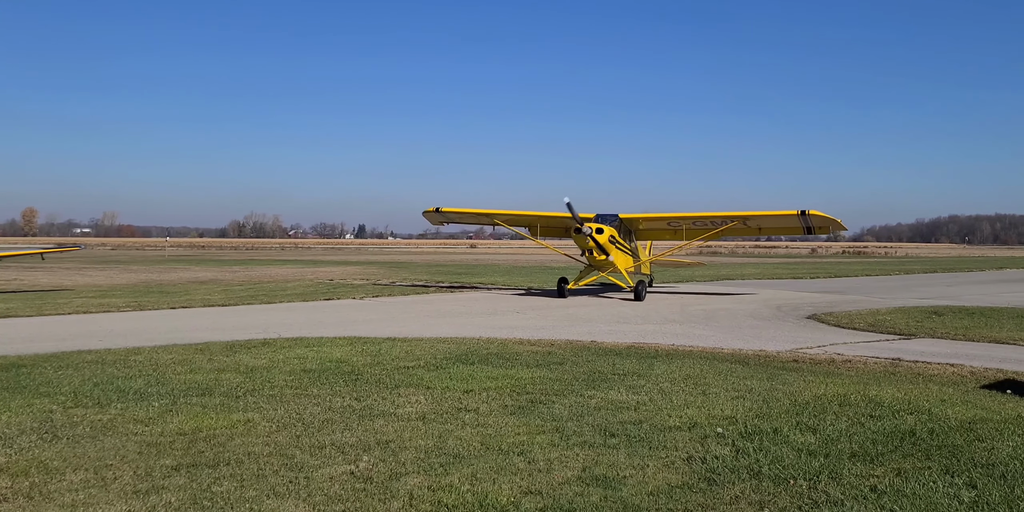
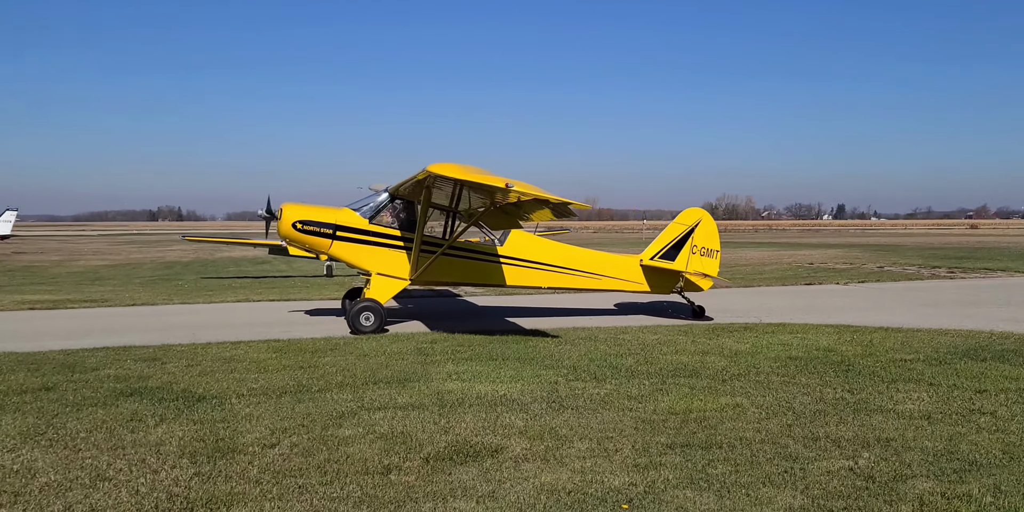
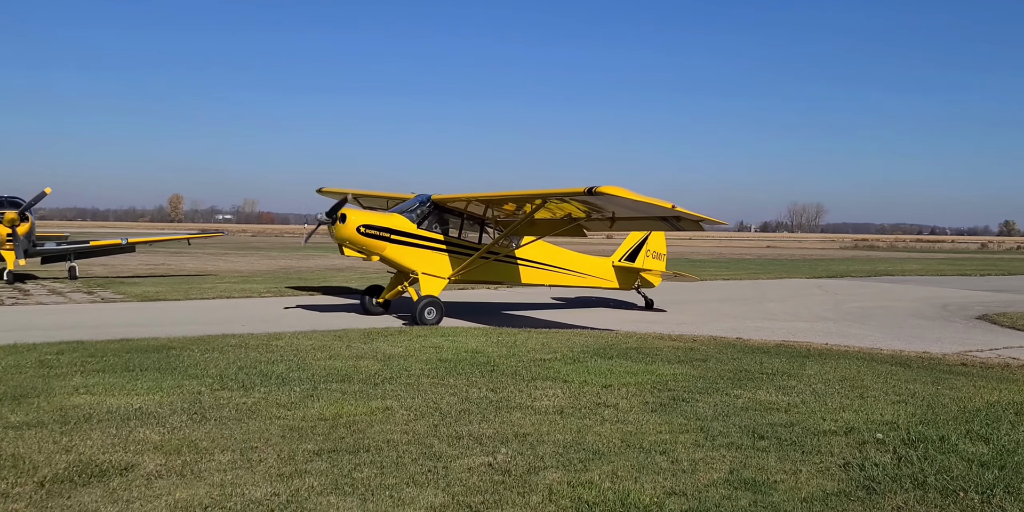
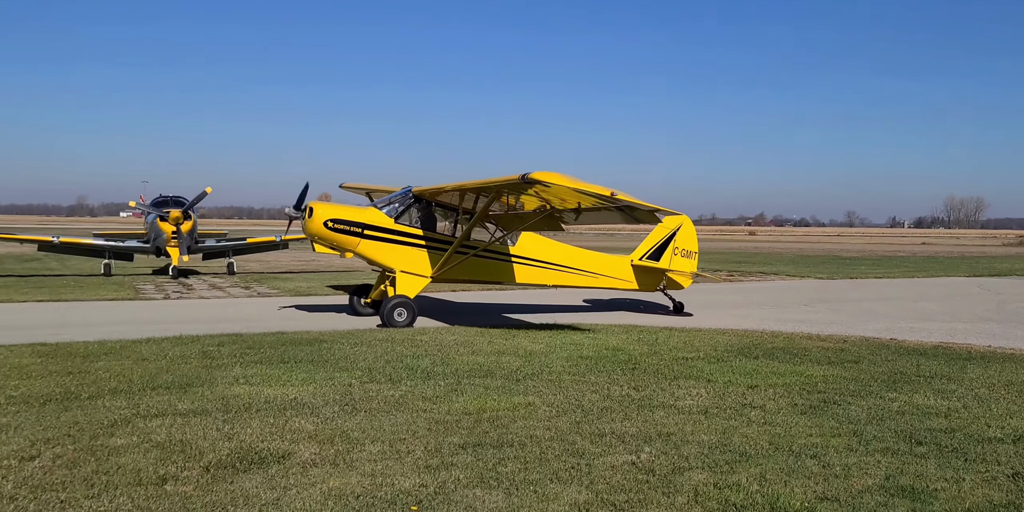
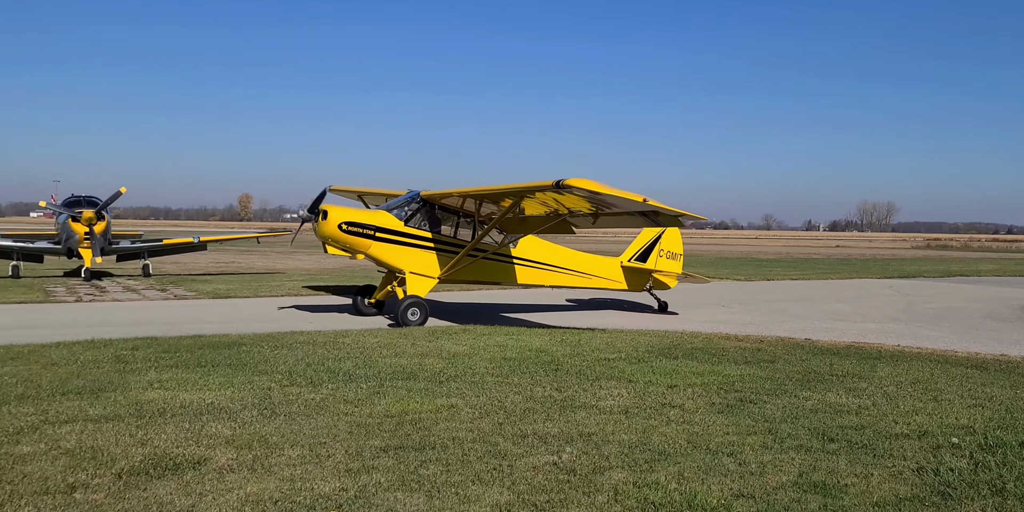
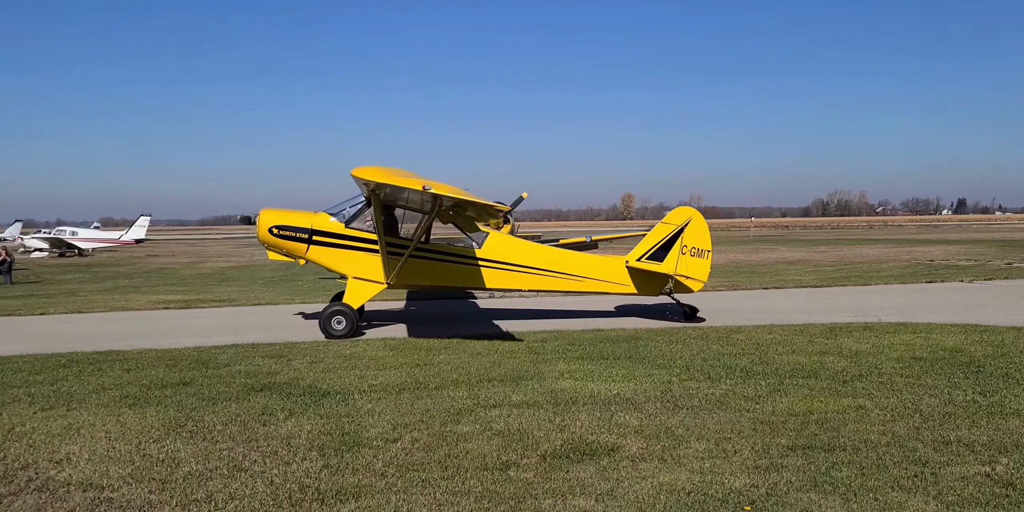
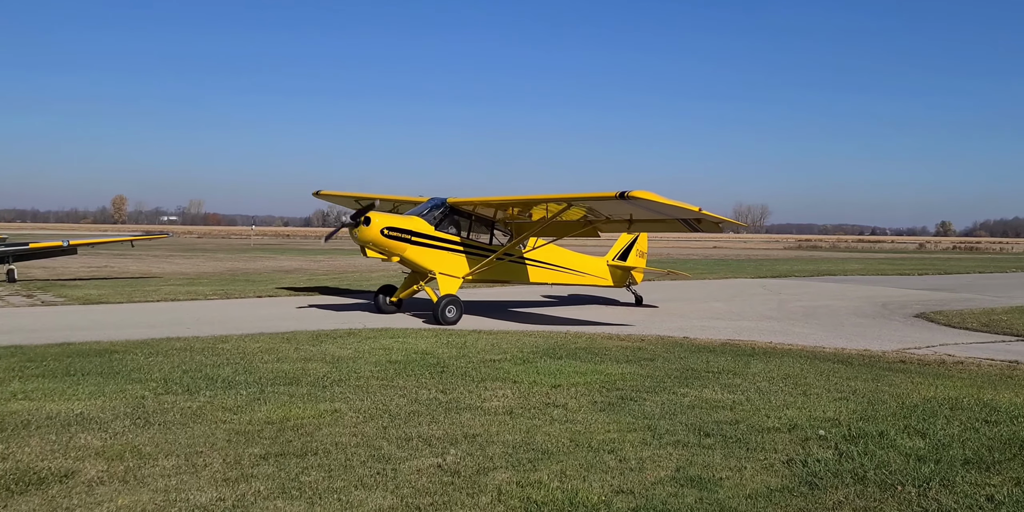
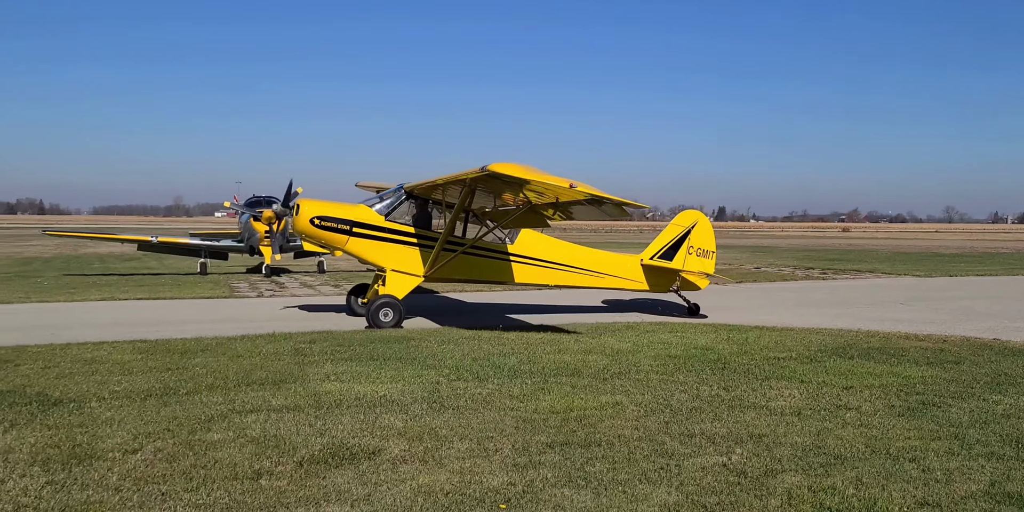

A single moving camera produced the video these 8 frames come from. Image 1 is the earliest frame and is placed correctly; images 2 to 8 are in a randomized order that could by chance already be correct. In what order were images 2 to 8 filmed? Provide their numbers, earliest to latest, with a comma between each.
7, 3, 5, 4, 8, 2, 6
